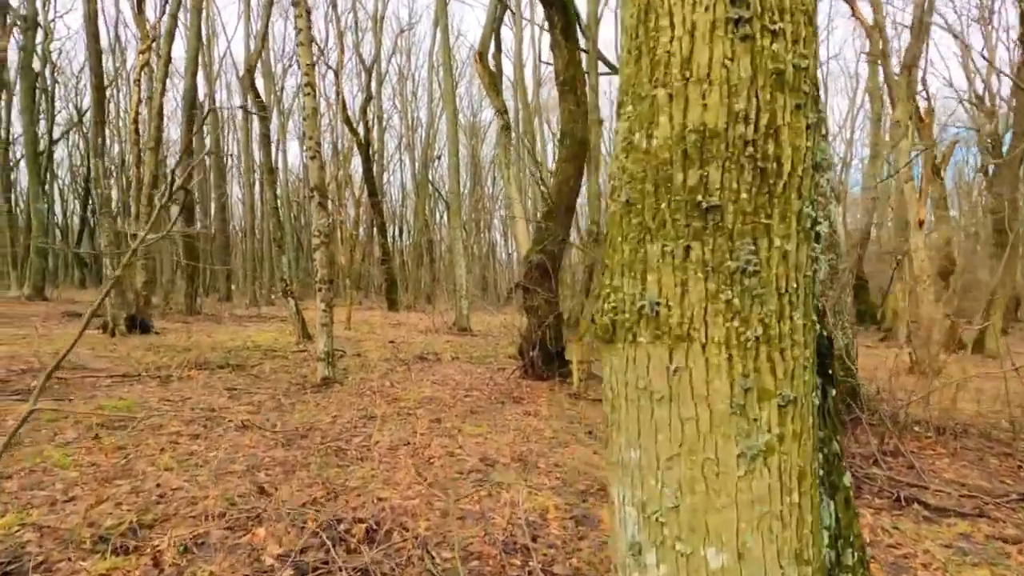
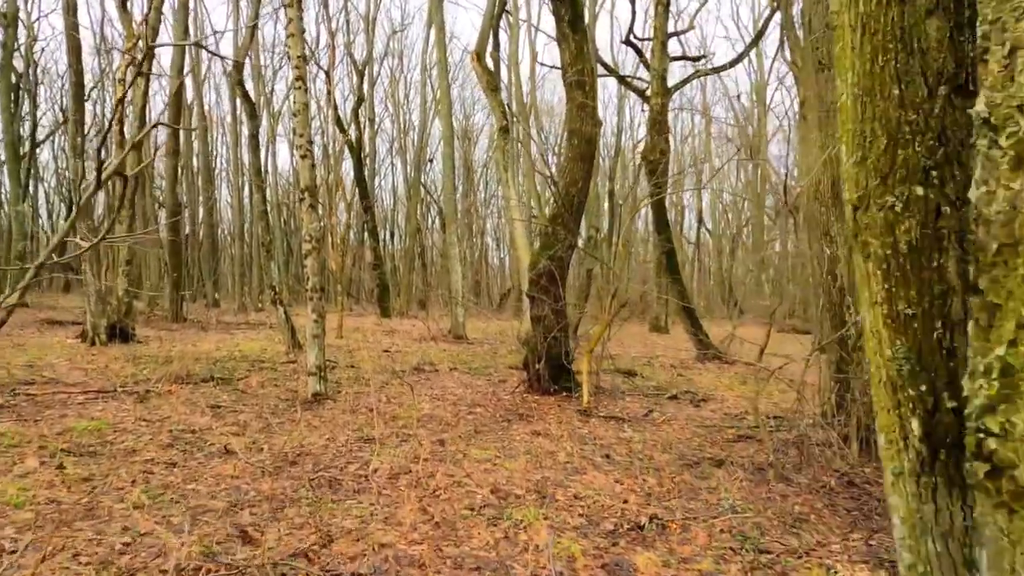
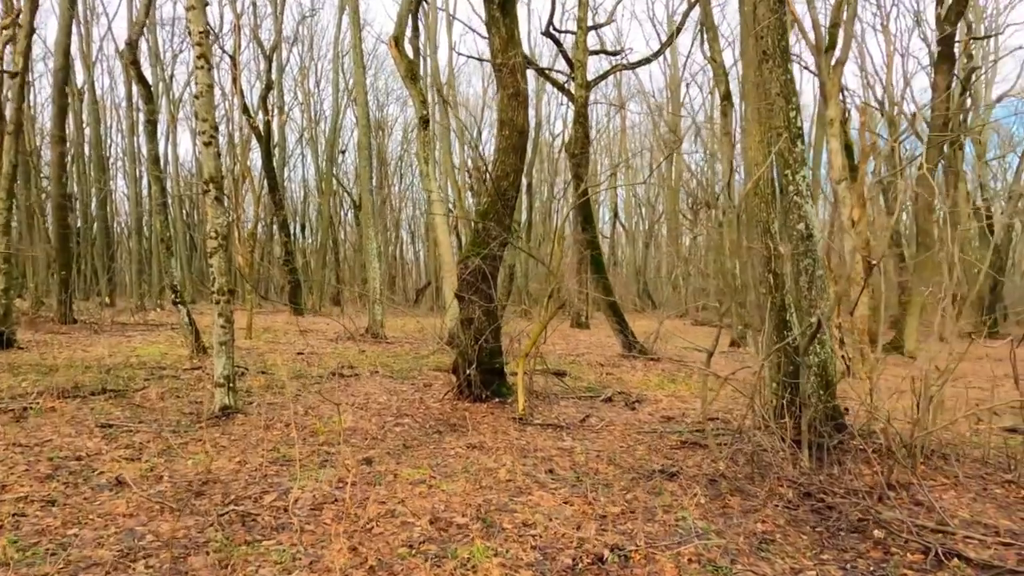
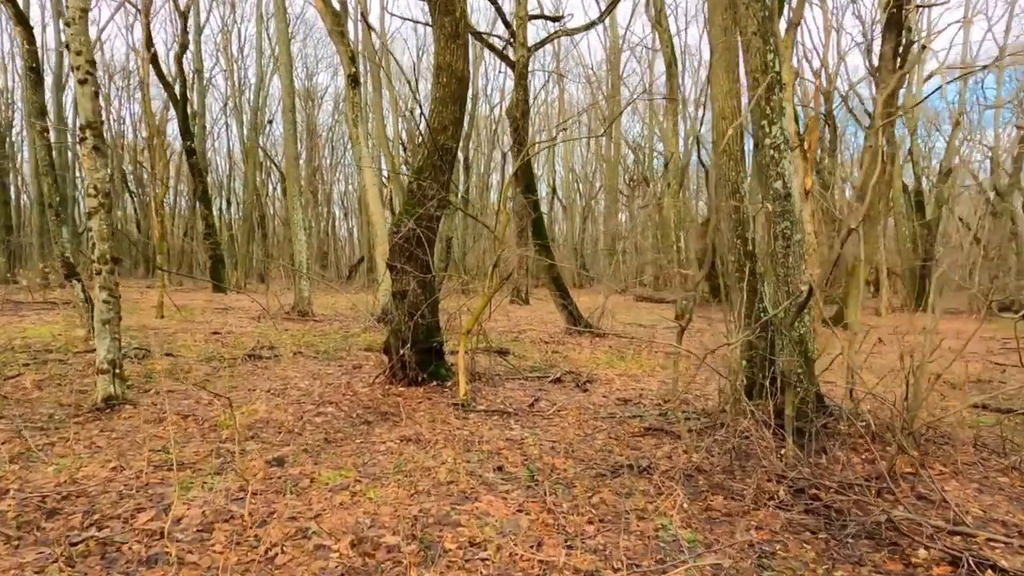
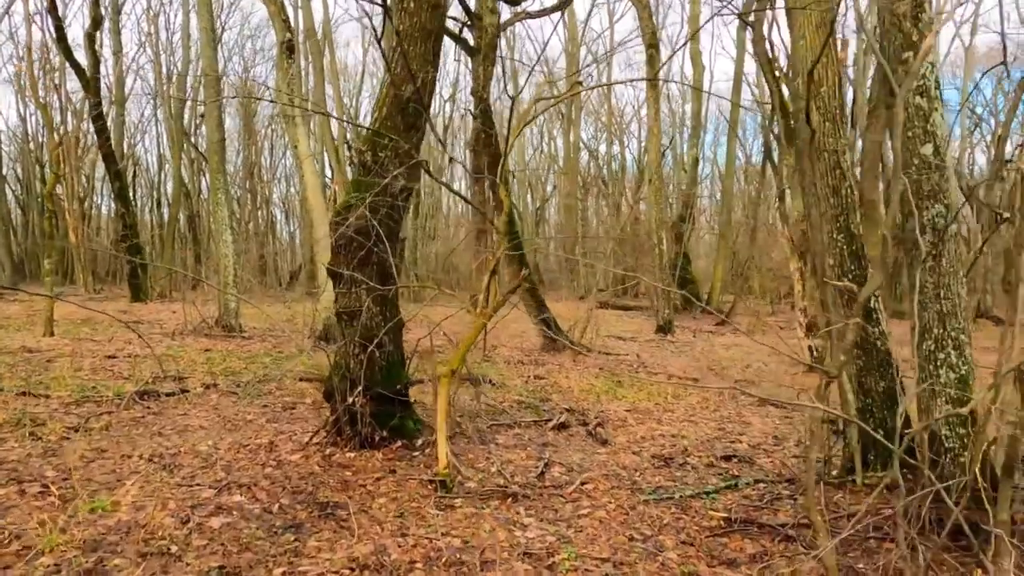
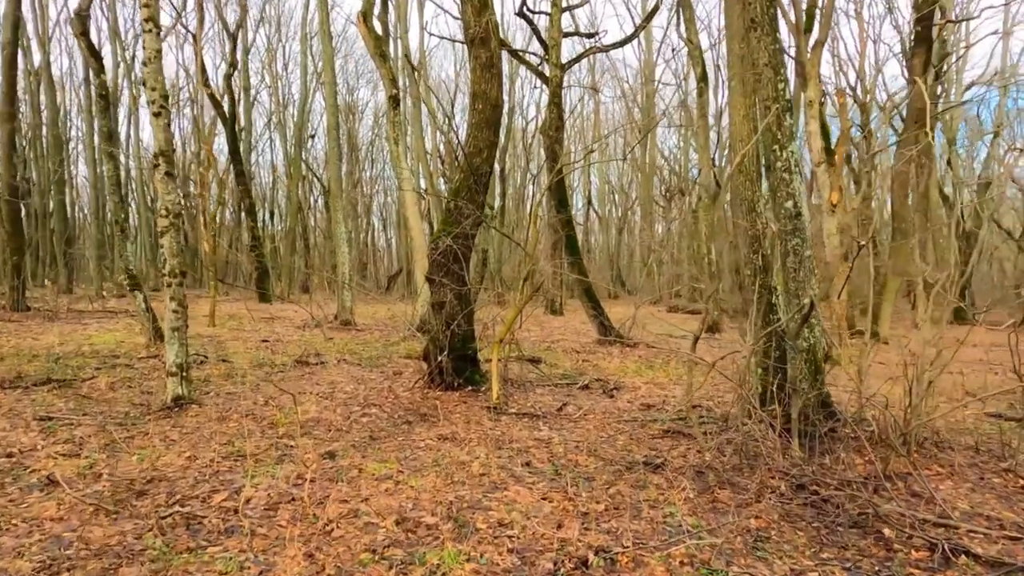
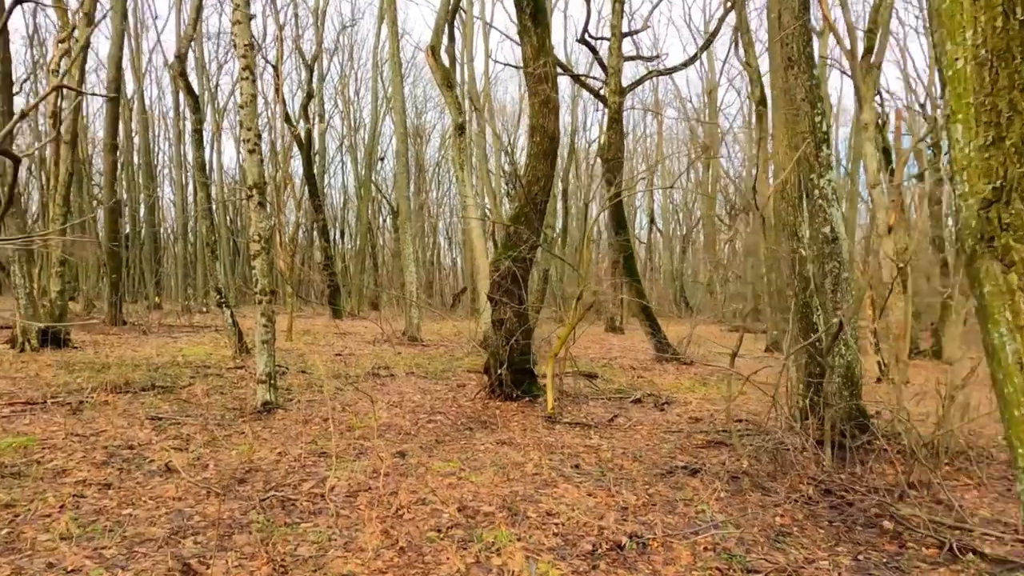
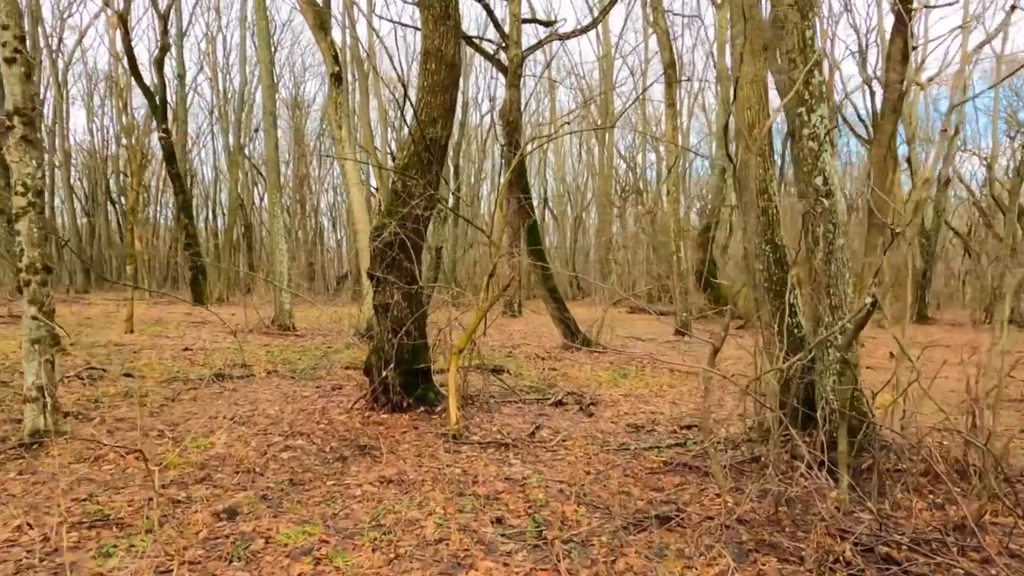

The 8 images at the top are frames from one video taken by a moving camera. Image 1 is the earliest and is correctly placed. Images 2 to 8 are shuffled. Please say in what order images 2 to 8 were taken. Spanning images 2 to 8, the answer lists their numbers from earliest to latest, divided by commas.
2, 7, 3, 6, 4, 8, 5
